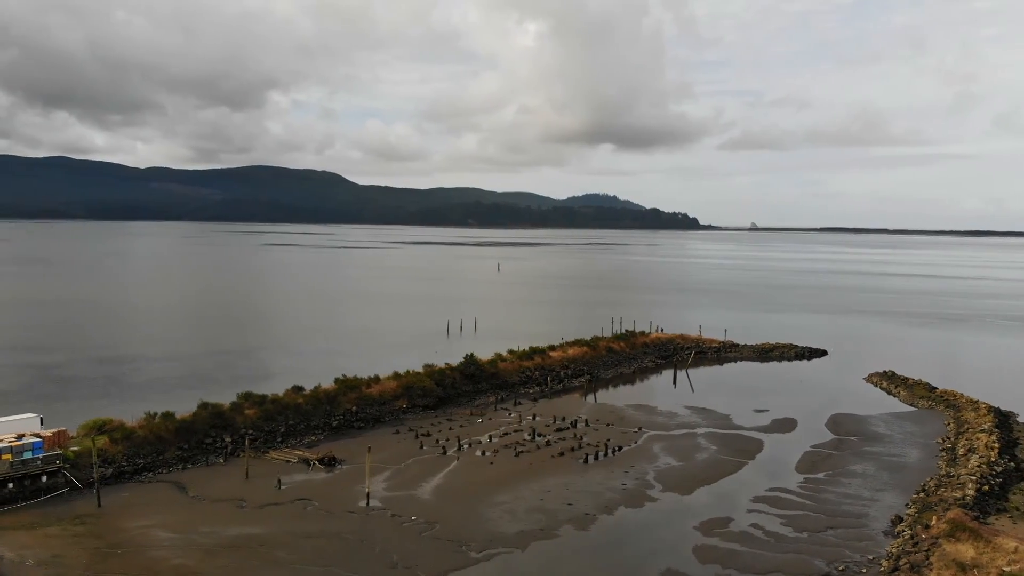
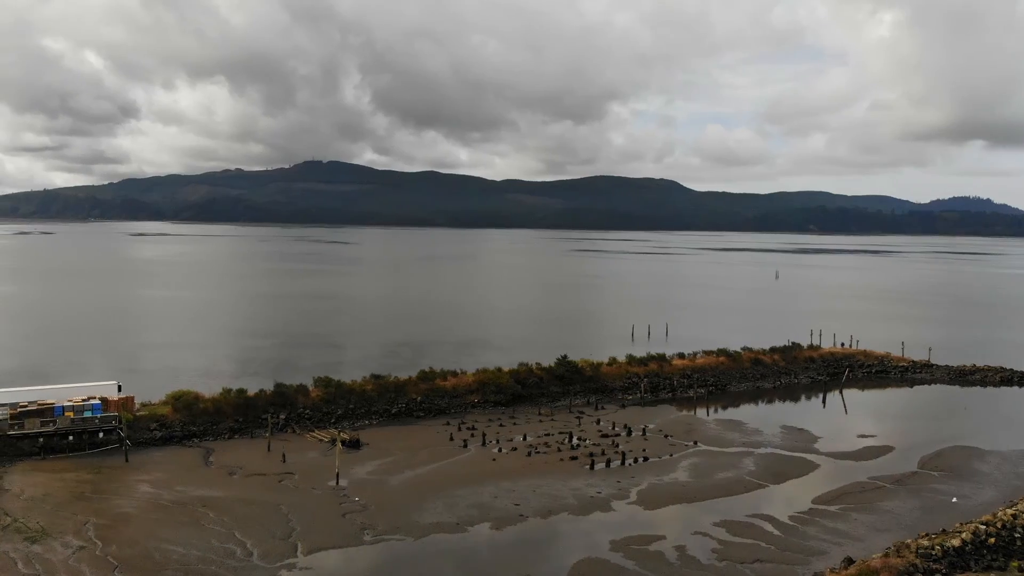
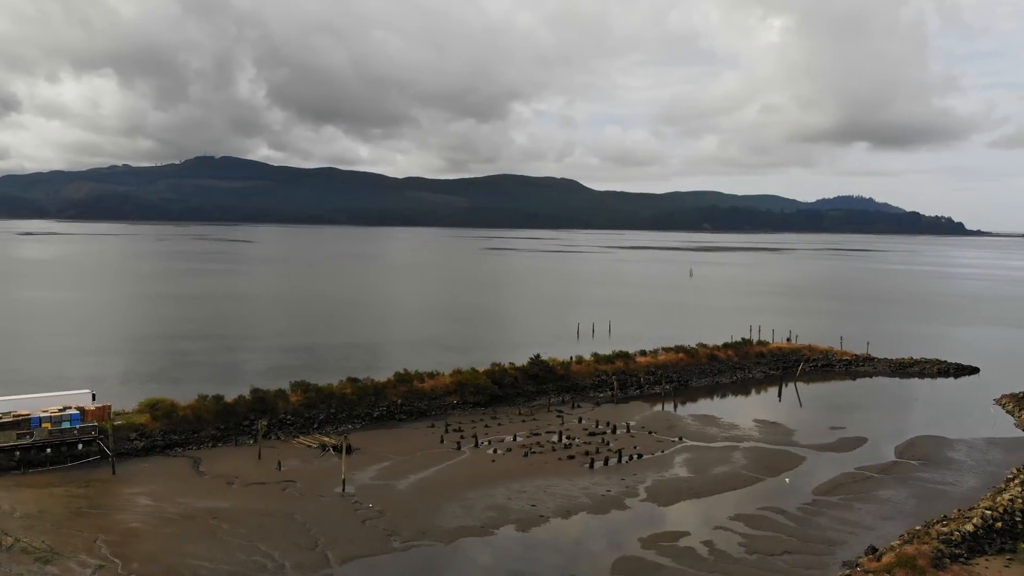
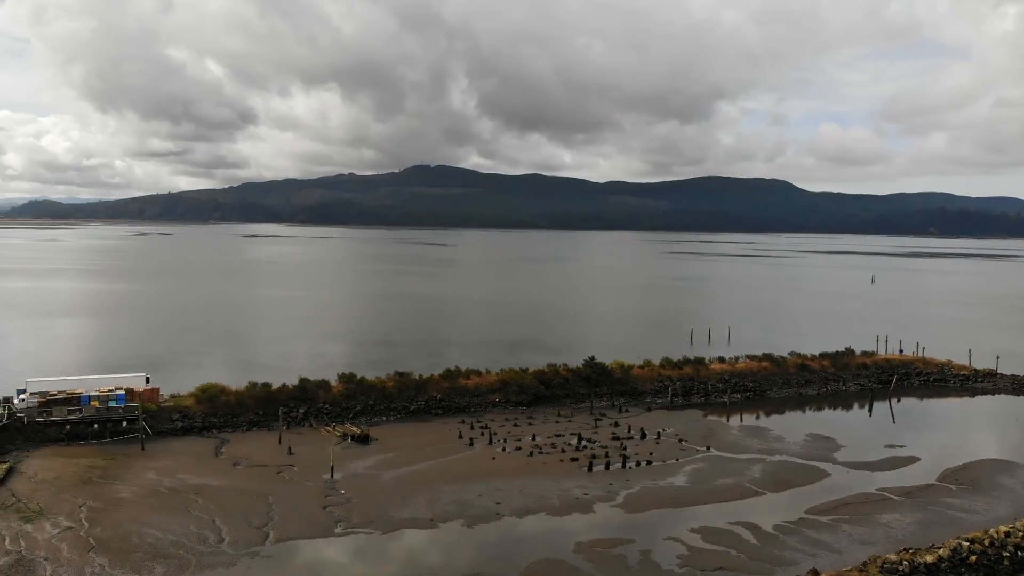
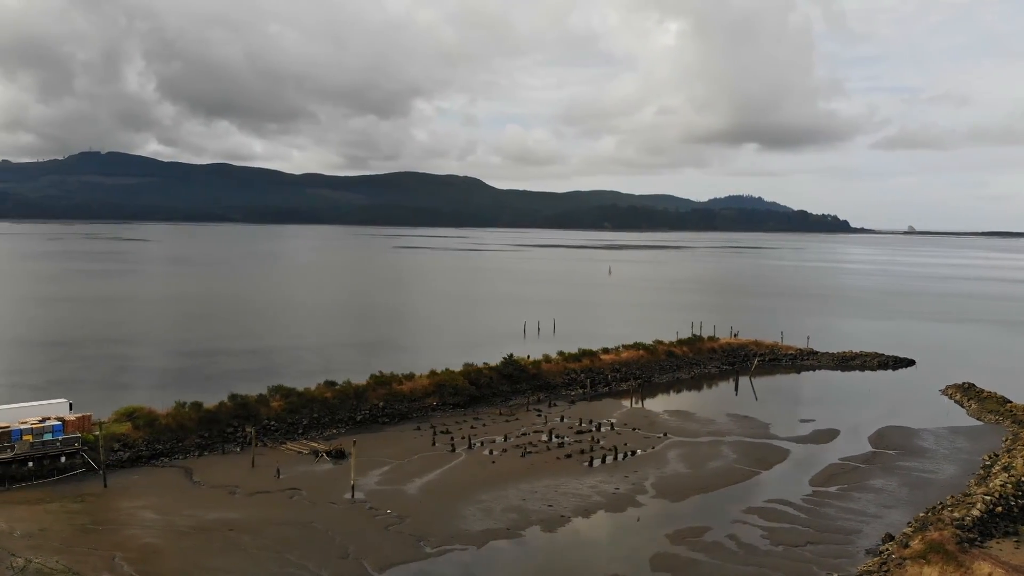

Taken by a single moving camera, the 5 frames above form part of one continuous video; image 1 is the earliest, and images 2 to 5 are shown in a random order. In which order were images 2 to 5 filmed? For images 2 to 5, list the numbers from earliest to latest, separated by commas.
5, 3, 2, 4
